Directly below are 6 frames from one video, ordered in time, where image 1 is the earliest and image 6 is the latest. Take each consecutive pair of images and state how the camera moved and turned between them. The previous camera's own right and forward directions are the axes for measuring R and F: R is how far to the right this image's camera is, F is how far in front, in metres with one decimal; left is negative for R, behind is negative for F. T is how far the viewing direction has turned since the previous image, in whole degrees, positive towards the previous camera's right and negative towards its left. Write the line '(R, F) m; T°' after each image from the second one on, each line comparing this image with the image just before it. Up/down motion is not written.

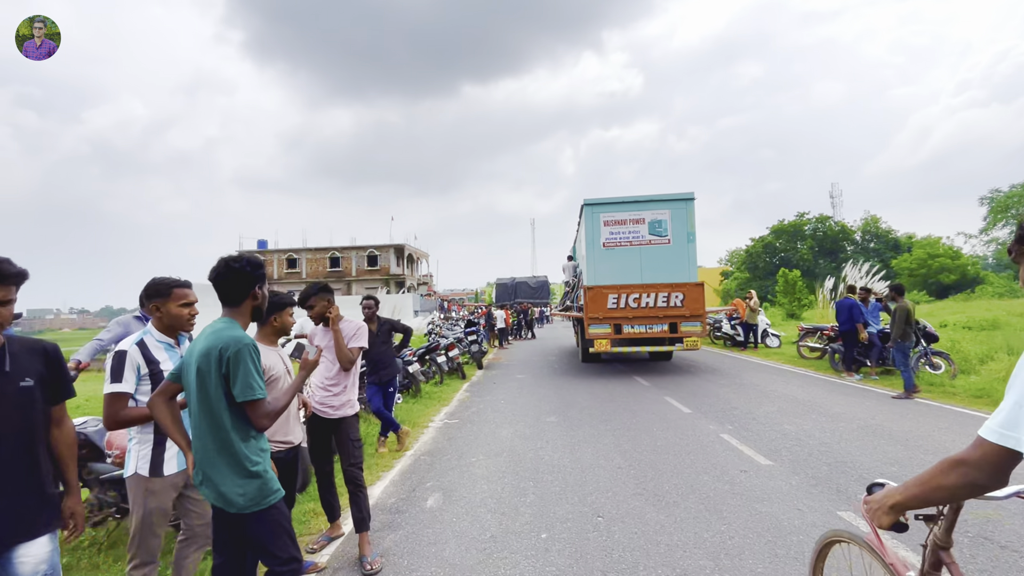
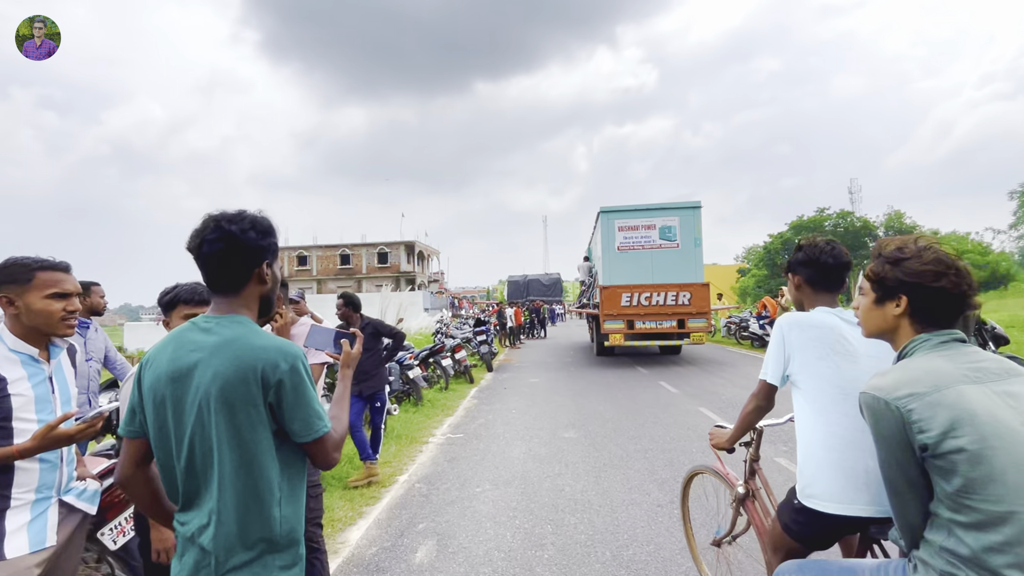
(0.0, +1.0) m; -1°
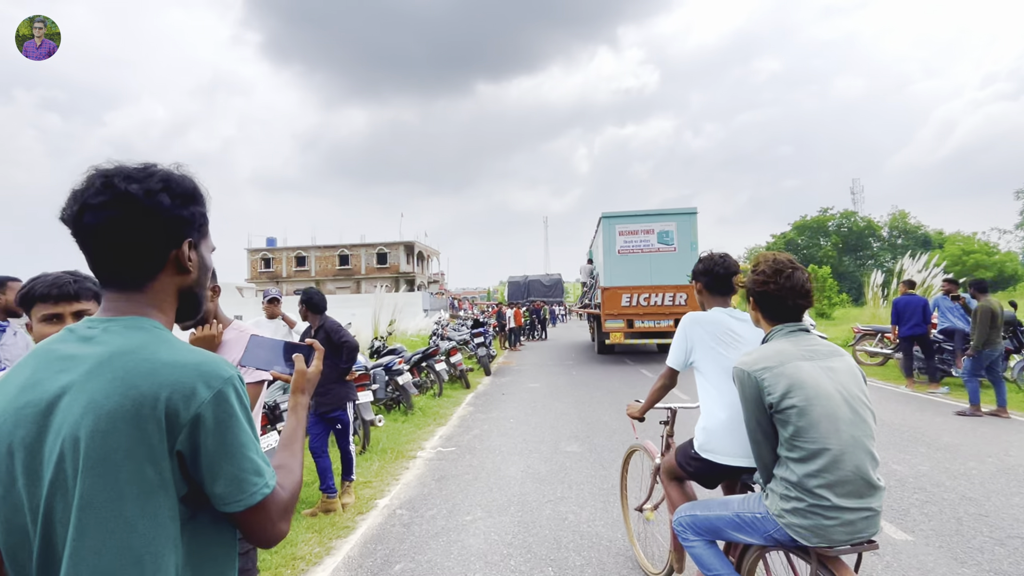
(0.0, +0.6) m; 0°
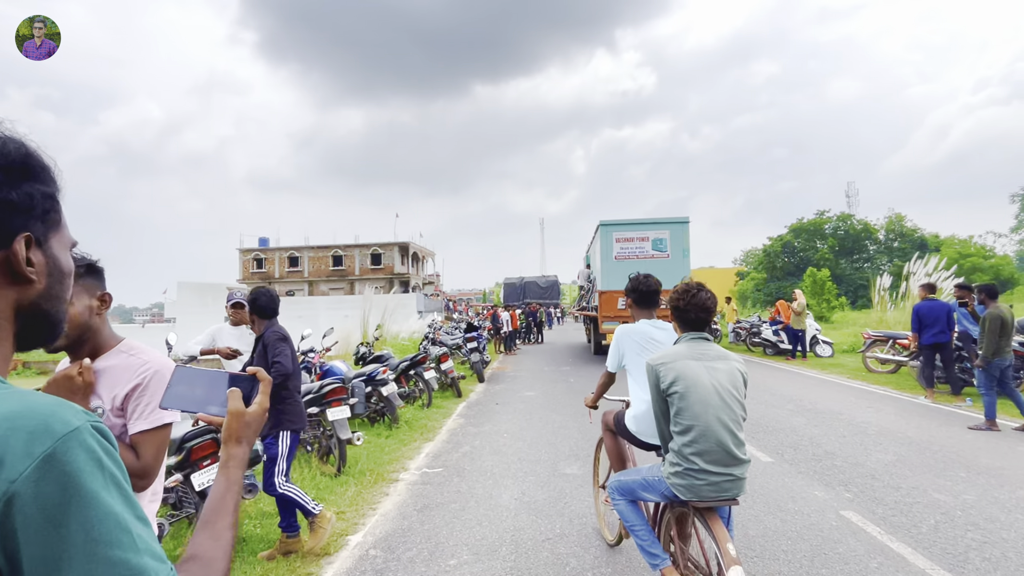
(0.0, +0.6) m; 0°
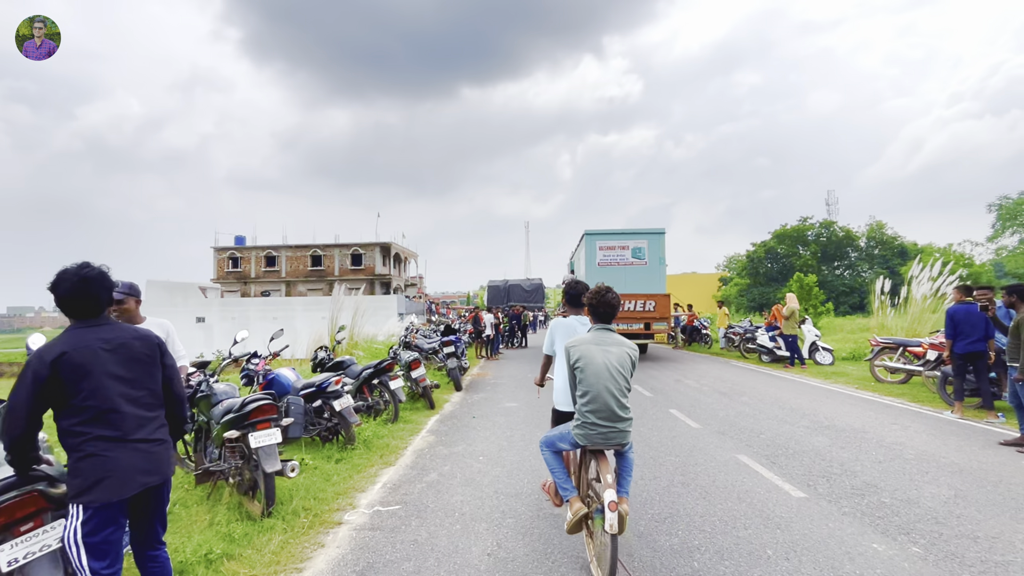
(+0.1, +1.0) m; +2°
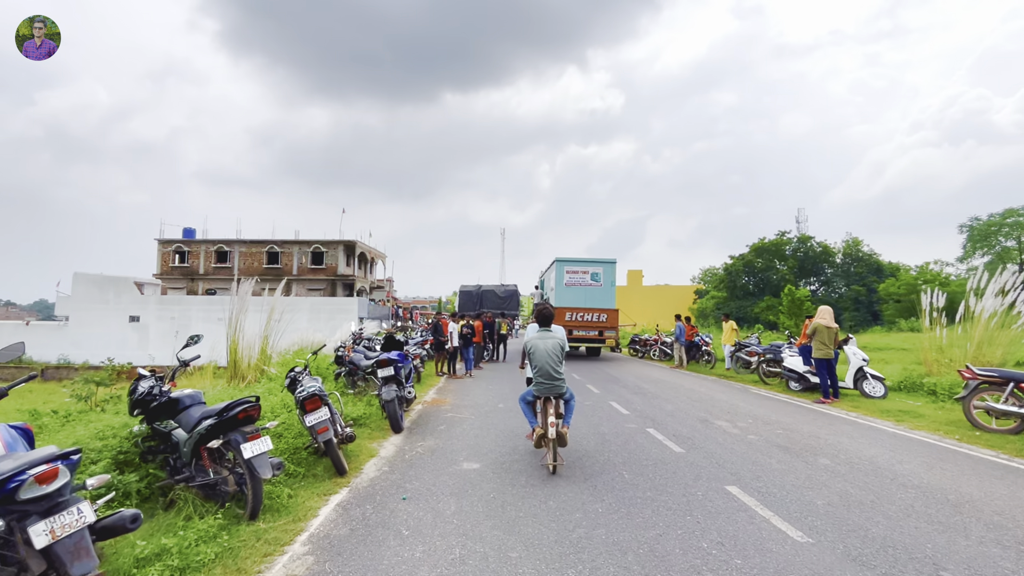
(+0.1, +3.1) m; +3°
